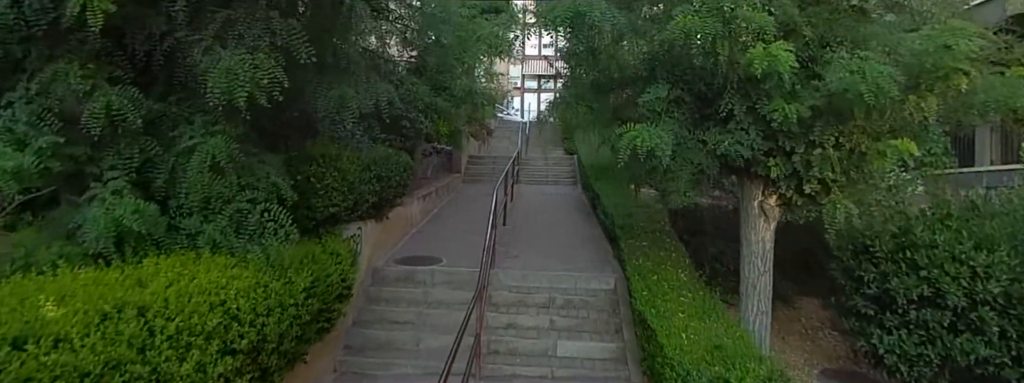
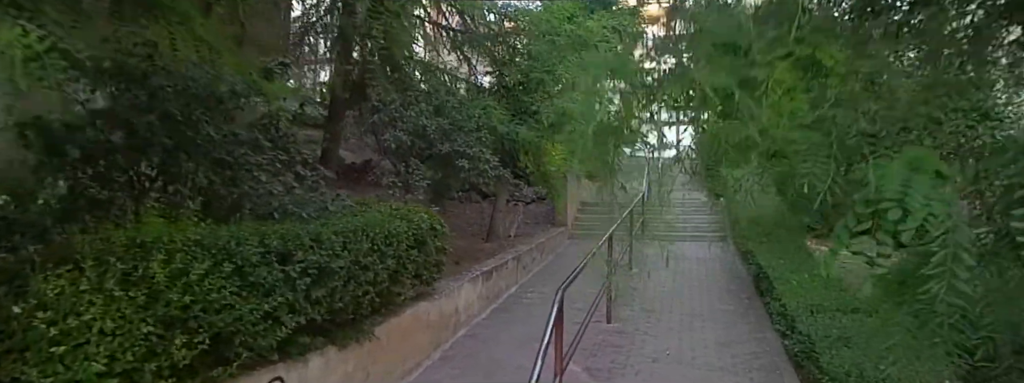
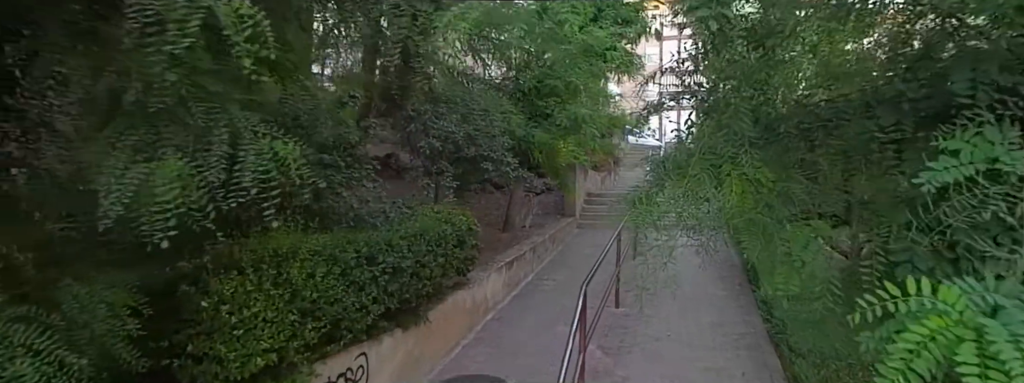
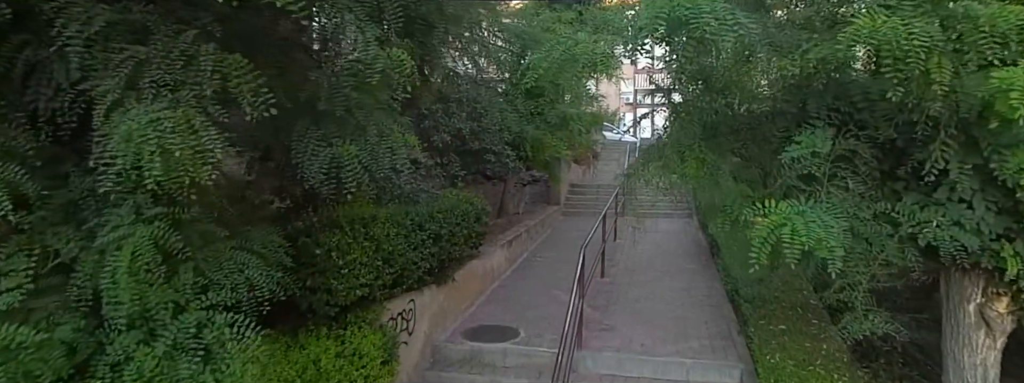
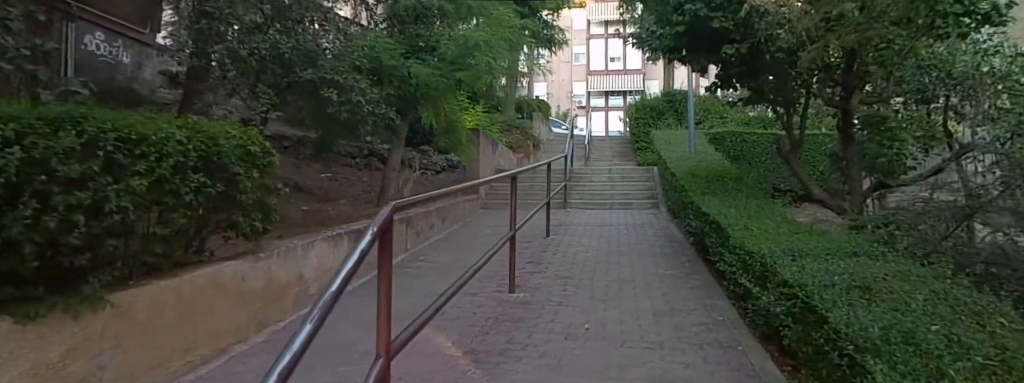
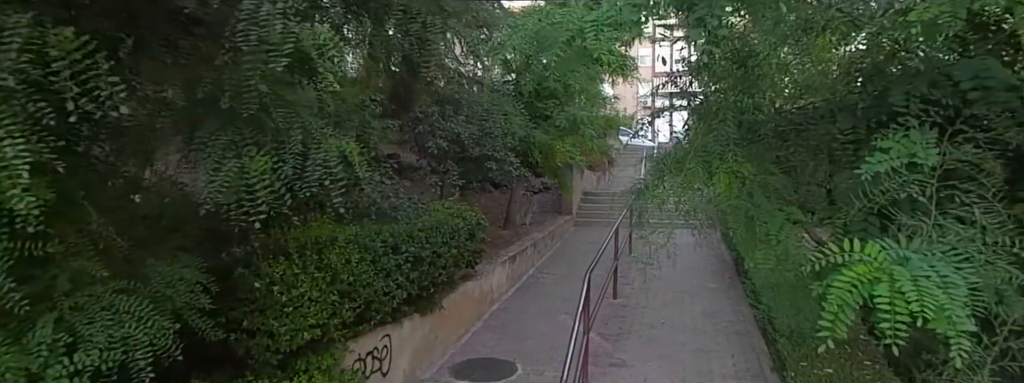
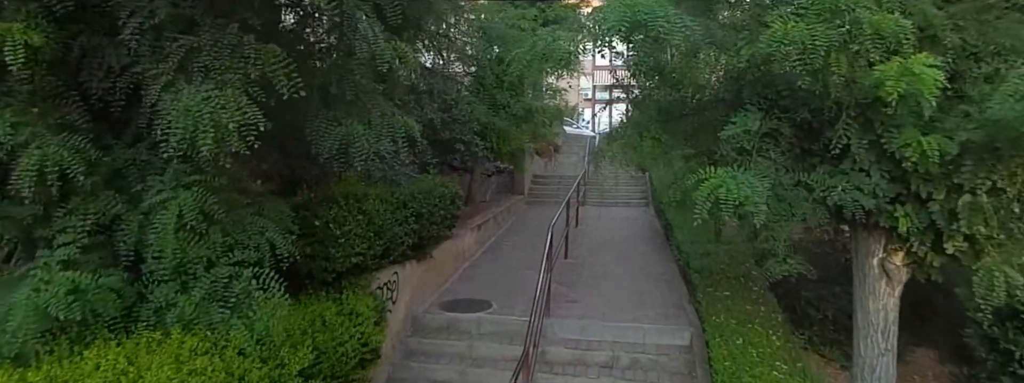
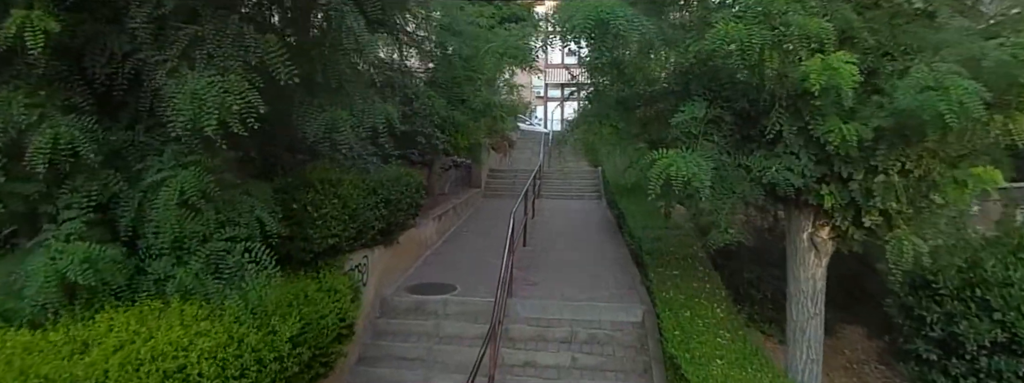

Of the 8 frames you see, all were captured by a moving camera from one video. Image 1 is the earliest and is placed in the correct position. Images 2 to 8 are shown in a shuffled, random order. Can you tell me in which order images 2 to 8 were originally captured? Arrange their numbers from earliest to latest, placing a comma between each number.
8, 7, 4, 6, 3, 2, 5
